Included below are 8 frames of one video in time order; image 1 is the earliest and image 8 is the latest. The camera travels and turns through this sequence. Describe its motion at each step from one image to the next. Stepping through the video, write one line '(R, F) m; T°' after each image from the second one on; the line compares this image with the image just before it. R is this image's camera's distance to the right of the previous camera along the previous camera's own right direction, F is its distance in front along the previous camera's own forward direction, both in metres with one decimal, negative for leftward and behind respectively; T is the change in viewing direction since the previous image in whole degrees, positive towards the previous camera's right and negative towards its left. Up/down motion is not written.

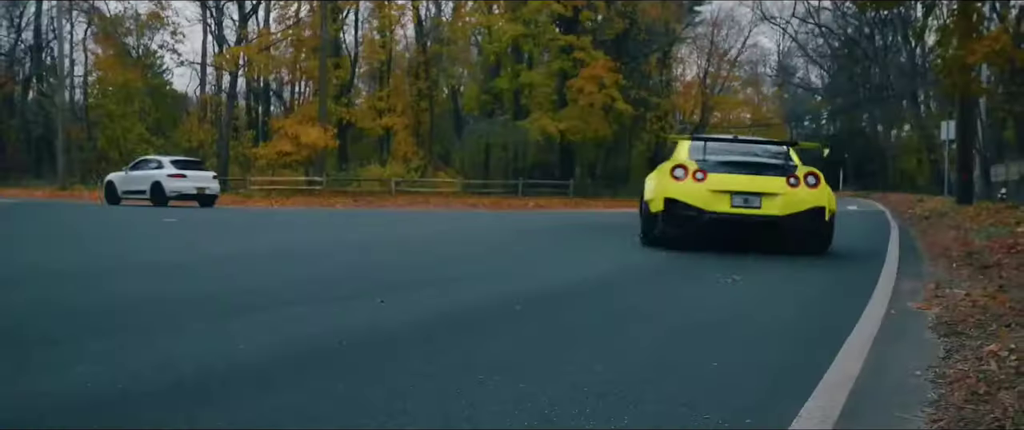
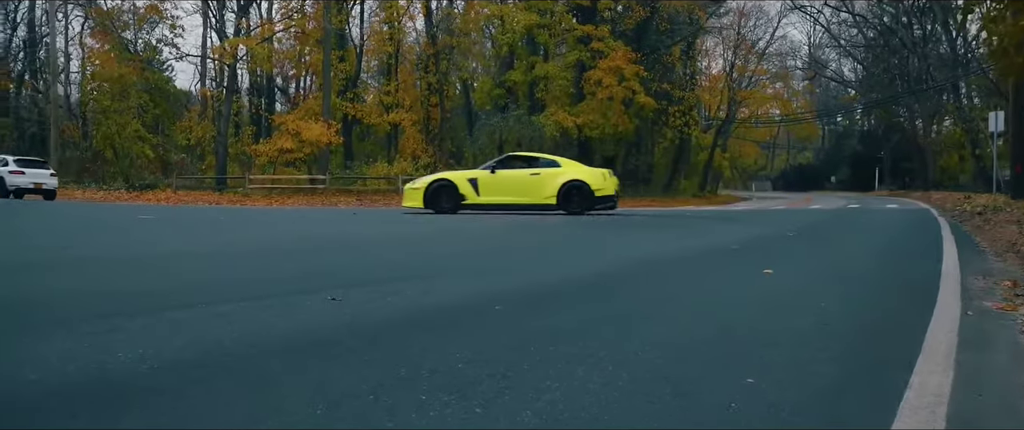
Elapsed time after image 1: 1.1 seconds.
(+0.3, +1.8) m; -2°
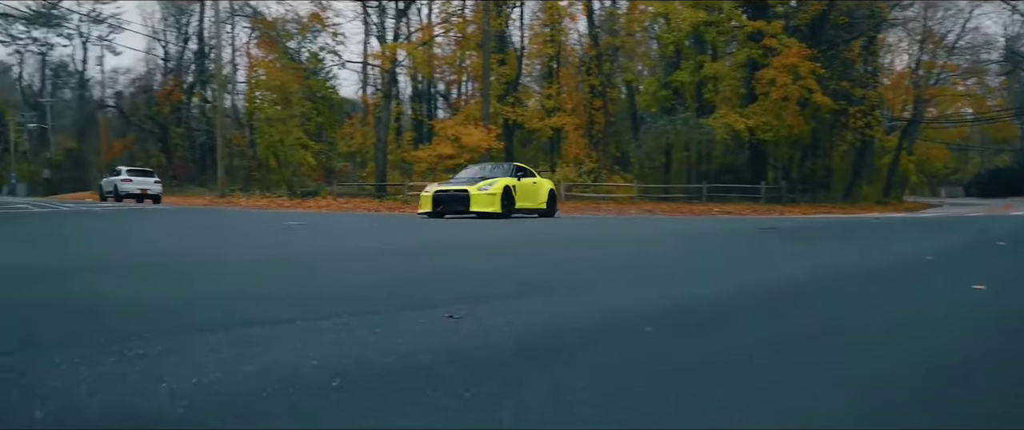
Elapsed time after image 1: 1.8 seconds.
(-0.6, +1.3) m; -9°
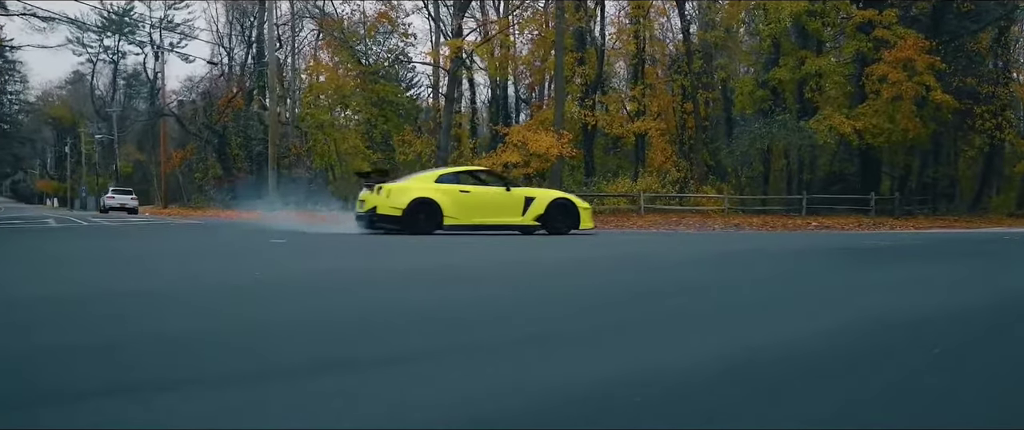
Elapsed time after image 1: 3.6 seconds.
(+0.8, +2.6) m; -6°
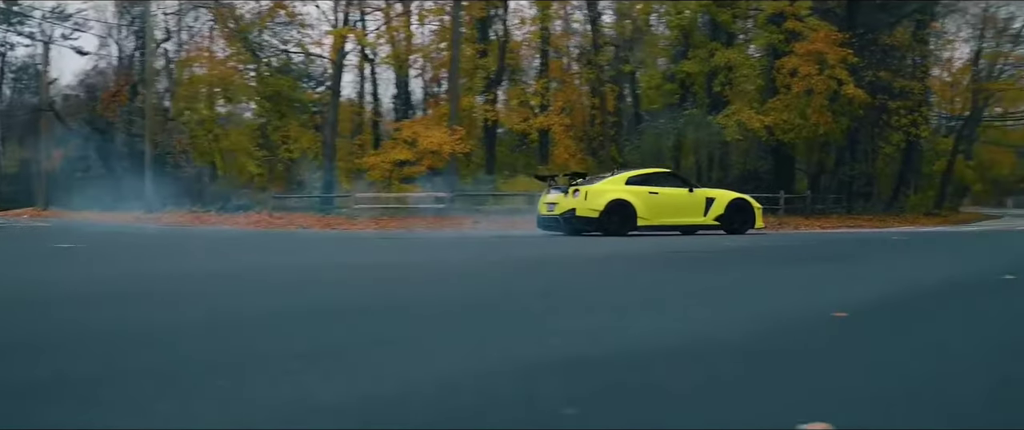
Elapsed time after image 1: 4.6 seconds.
(+1.8, +1.4) m; +2°
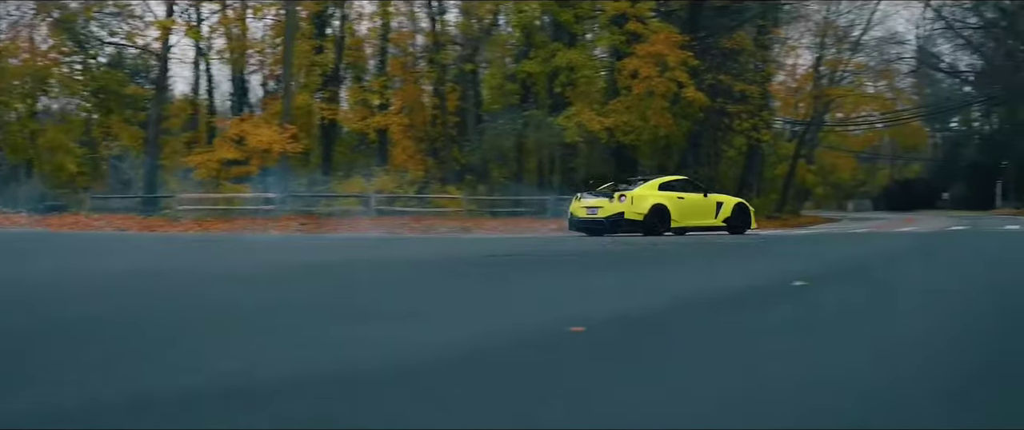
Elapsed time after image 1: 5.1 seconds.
(+1.9, +0.6) m; +5°
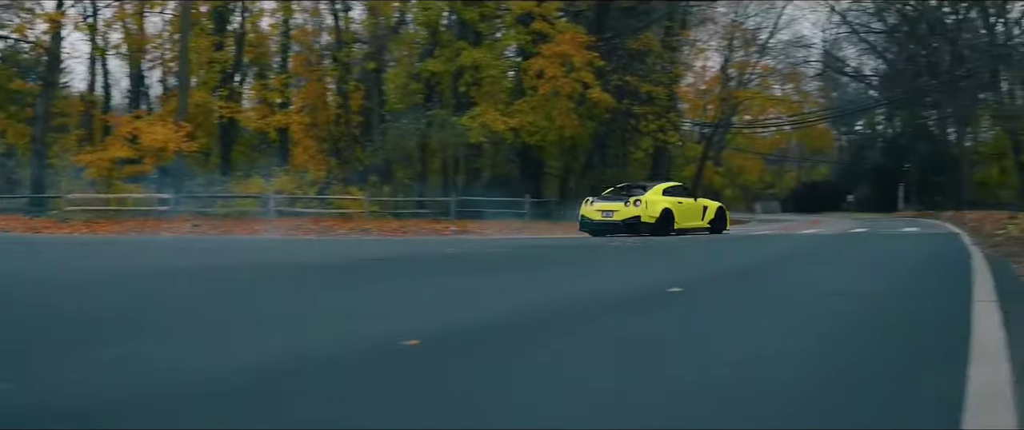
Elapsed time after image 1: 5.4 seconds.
(+1.1, +0.3) m; +3°
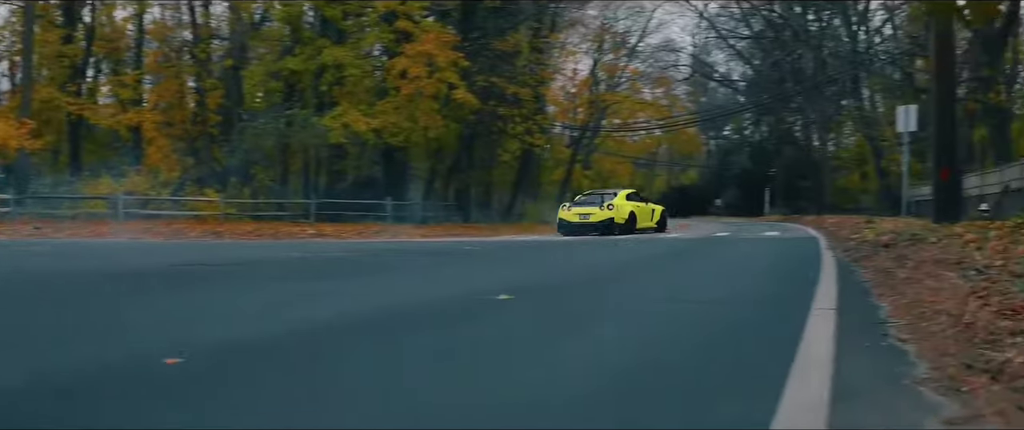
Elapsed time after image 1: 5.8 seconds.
(+1.6, +0.3) m; +4°
